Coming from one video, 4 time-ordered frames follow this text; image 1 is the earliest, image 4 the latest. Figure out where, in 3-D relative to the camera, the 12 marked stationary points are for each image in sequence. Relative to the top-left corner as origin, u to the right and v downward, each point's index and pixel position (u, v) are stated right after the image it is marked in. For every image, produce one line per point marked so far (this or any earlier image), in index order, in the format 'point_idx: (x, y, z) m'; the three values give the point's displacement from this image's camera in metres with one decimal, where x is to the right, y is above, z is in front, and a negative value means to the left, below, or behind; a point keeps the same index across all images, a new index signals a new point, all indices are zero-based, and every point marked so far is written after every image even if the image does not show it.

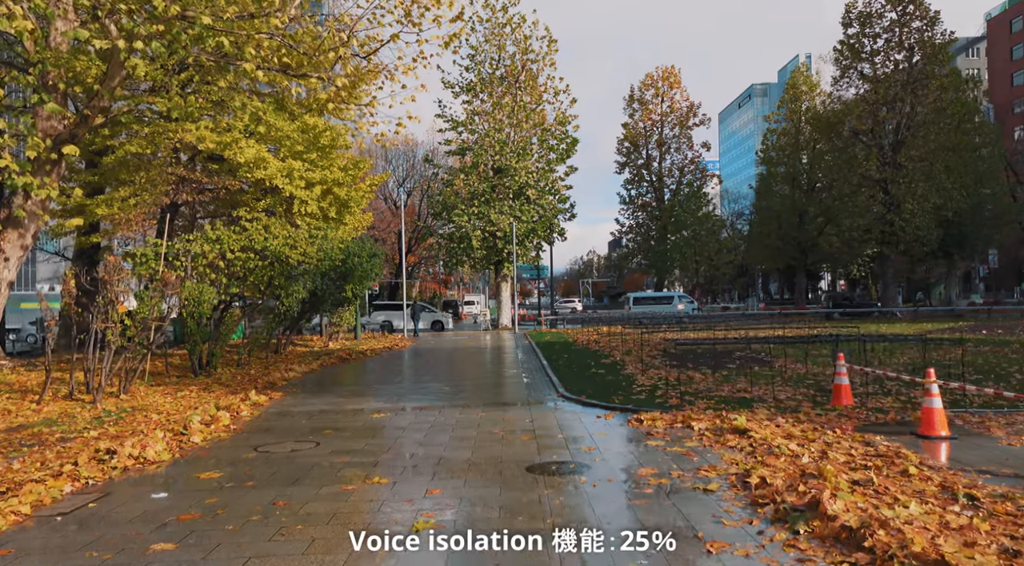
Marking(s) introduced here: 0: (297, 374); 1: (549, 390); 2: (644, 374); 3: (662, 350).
0: (-4.8, -2.1, +15.2) m
1: (+0.6, -1.8, +11.3) m
2: (+2.3, -1.6, +11.7) m
3: (+3.5, -1.6, +15.7) m
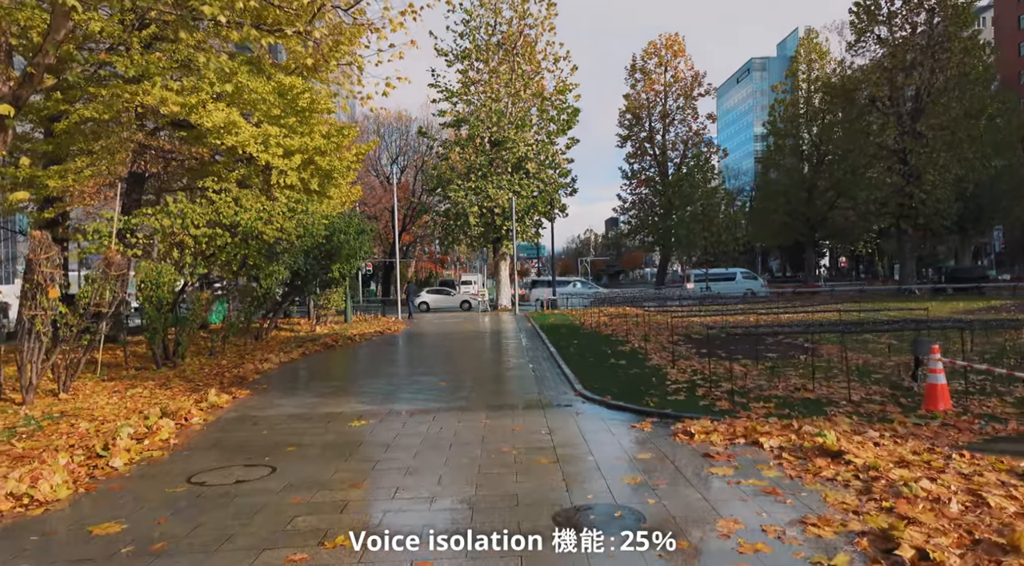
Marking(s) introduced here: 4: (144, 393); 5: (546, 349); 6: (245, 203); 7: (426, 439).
0: (-4.8, -1.7, +13.5) m
1: (+0.7, -1.5, +9.6) m
2: (+2.4, -1.2, +10.0) m
3: (+3.6, -1.1, +14.0) m
4: (-5.5, -1.6, +10.0) m
5: (+0.7, -1.4, +14.7) m
6: (-5.5, +1.7, +13.8) m
7: (-0.9, -1.6, +6.7) m
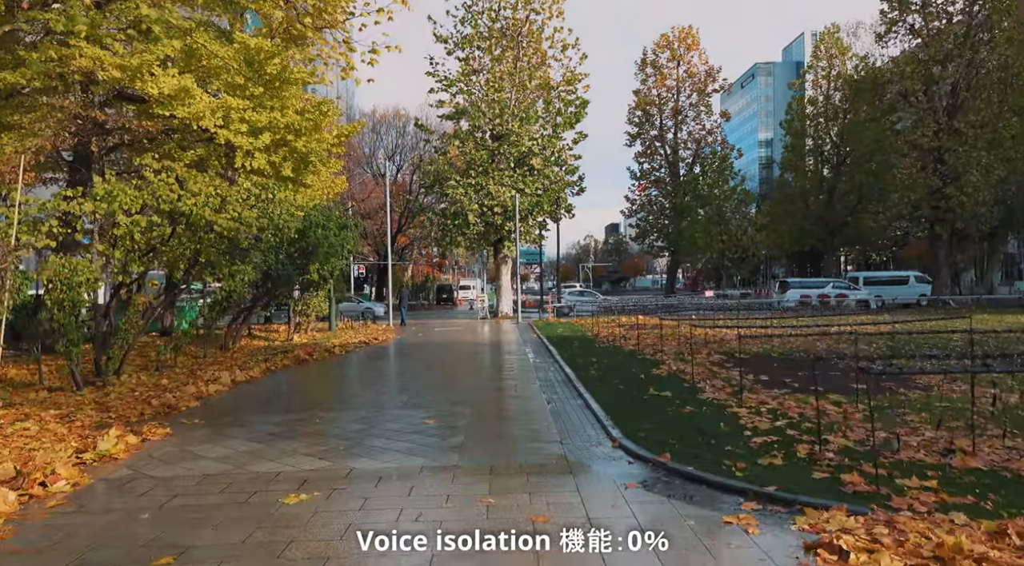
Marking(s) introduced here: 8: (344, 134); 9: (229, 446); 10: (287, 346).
0: (-4.6, -1.7, +10.9) m
1: (+0.9, -1.6, +7.0) m
2: (+2.5, -1.3, +7.5) m
3: (+3.7, -1.3, +11.5) m
4: (-5.4, -1.6, +7.5) m
5: (+0.8, -1.5, +12.1) m
6: (-5.3, +1.6, +11.3) m
7: (-0.7, -1.6, +4.2) m
8: (-4.4, +3.9, +17.7) m
9: (-2.9, -1.6, +6.8) m
10: (-5.9, -1.6, +17.6) m
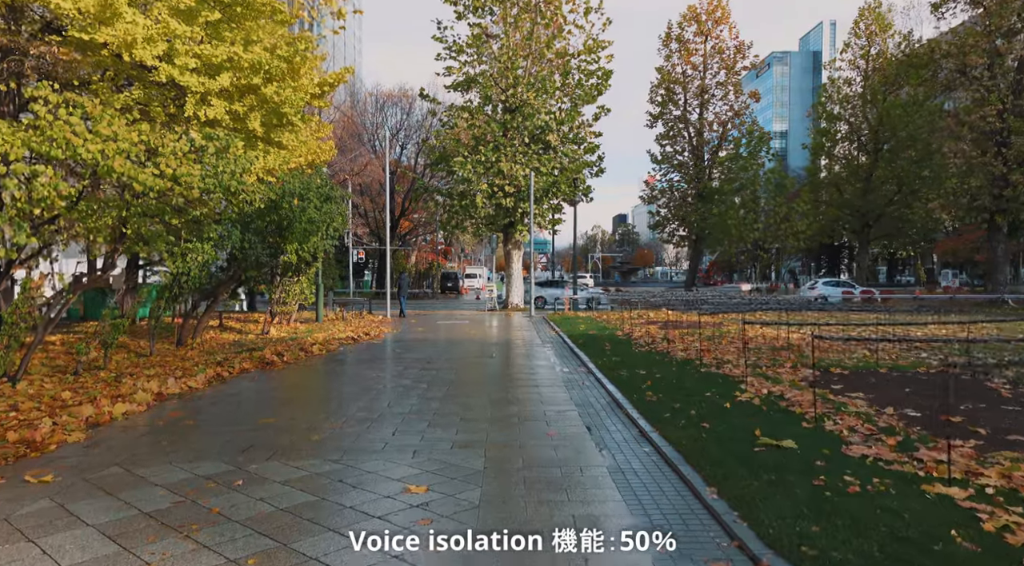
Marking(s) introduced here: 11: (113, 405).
0: (-4.3, -1.4, +8.0) m
1: (+1.1, -1.5, +4.1) m
2: (+2.8, -1.3, +4.5) m
3: (+4.0, -1.2, +8.5) m
4: (-5.1, -1.4, +4.6) m
5: (+1.2, -1.4, +9.1) m
6: (-5.0, +1.9, +8.3) m
7: (-0.5, -1.5, +1.2) m
8: (-4.0, +4.2, +14.7) m
9: (-2.6, -1.5, +3.9) m
10: (-5.5, -1.3, +14.7) m
11: (-4.5, -1.4, +7.6) m
